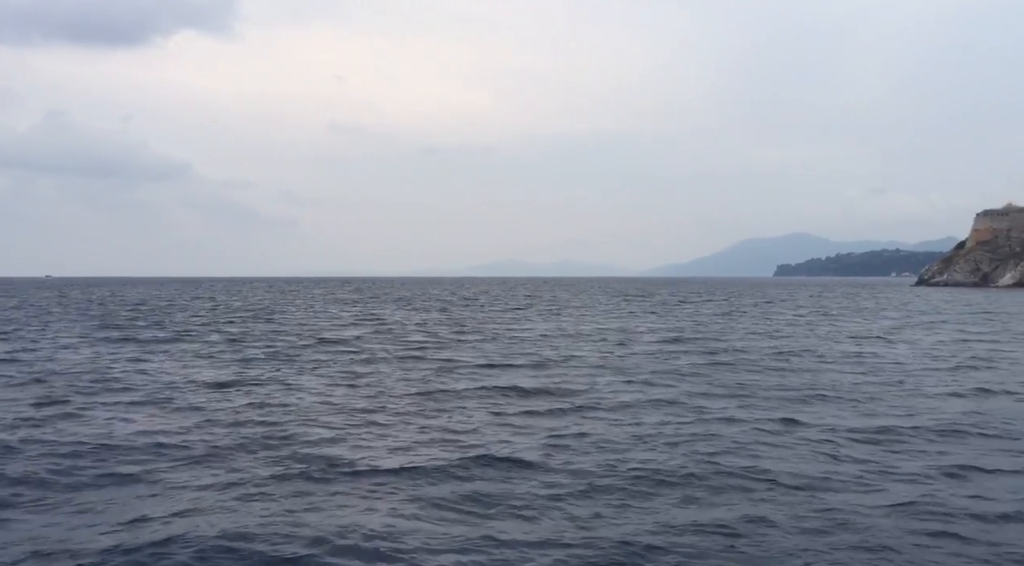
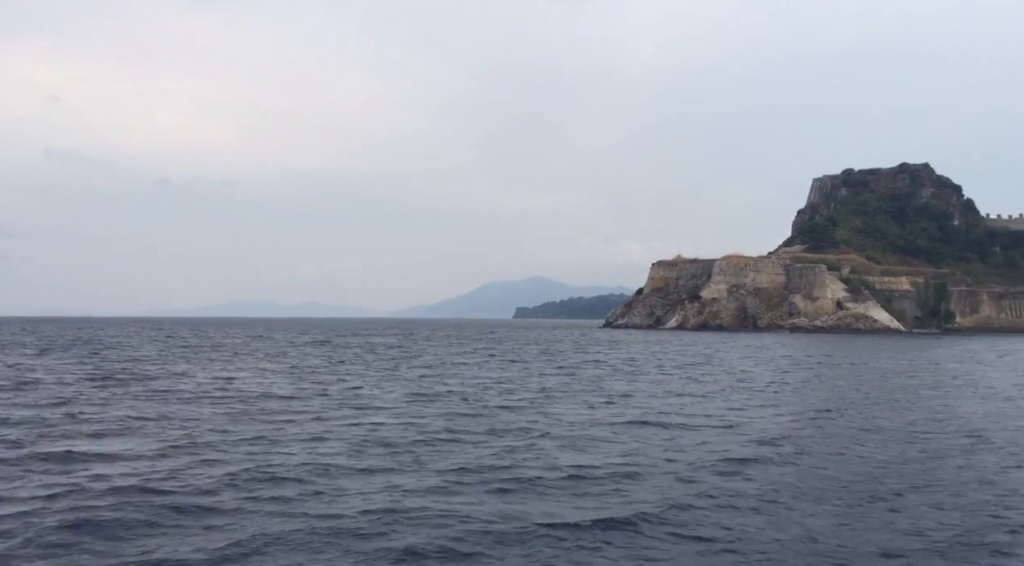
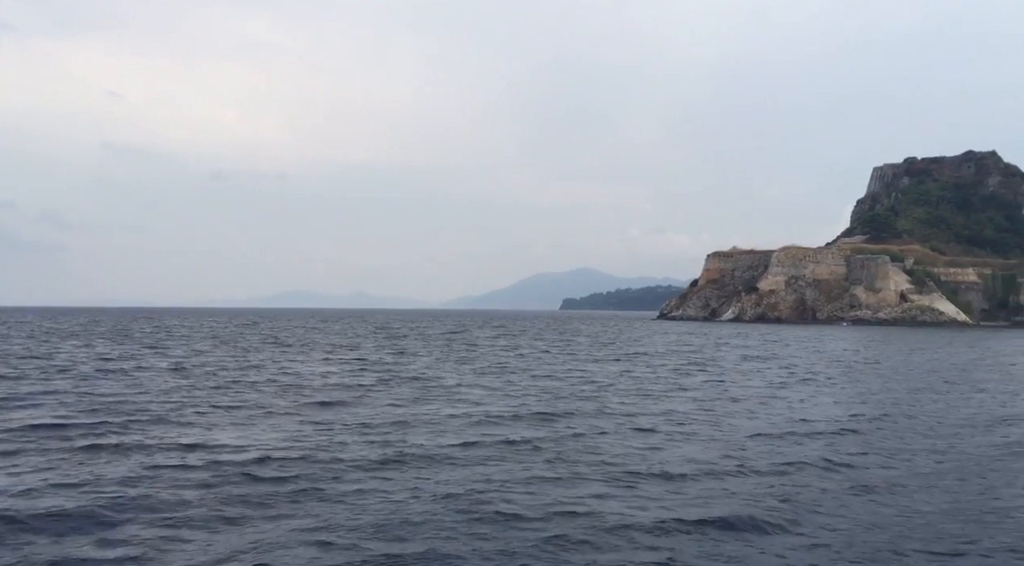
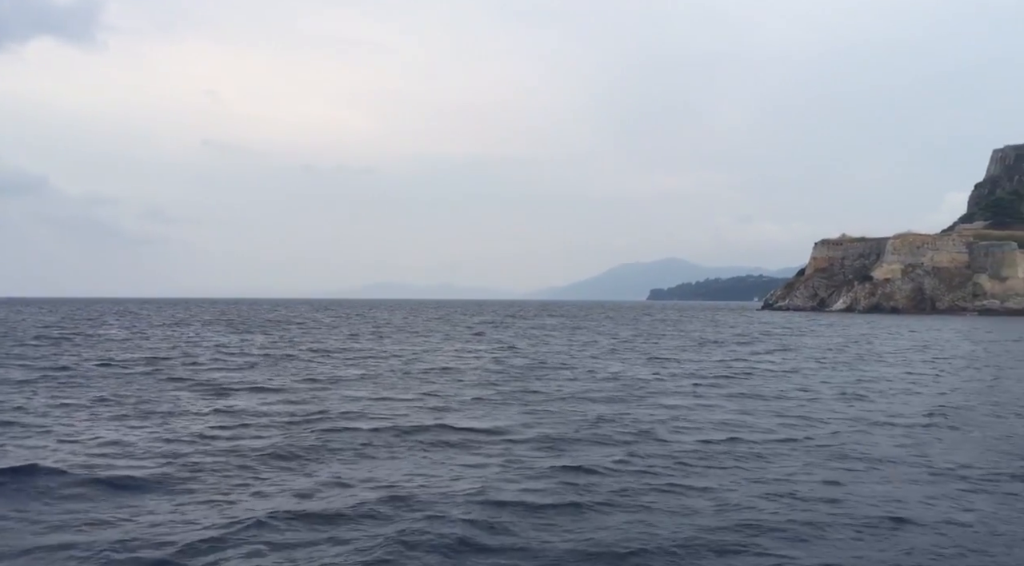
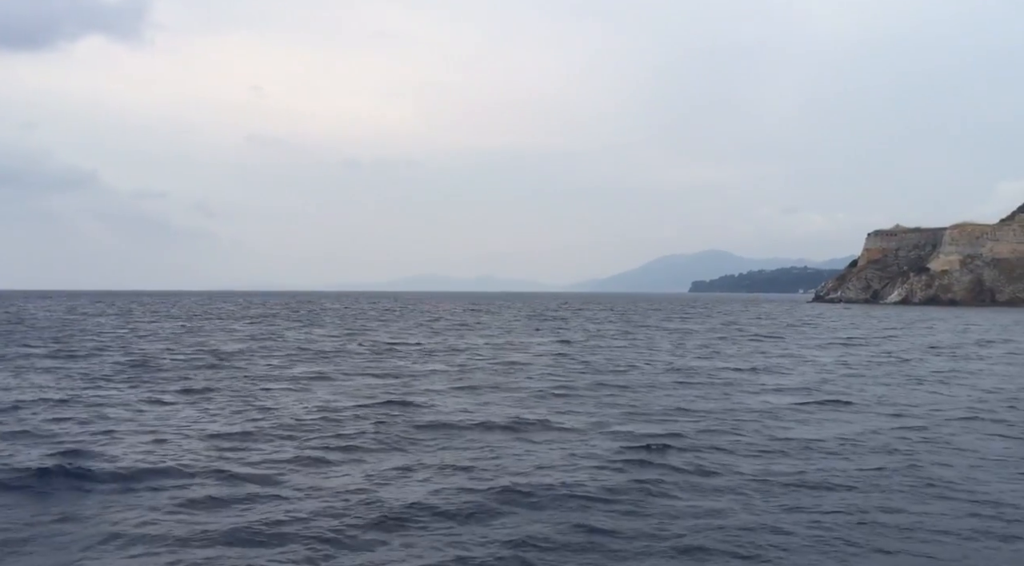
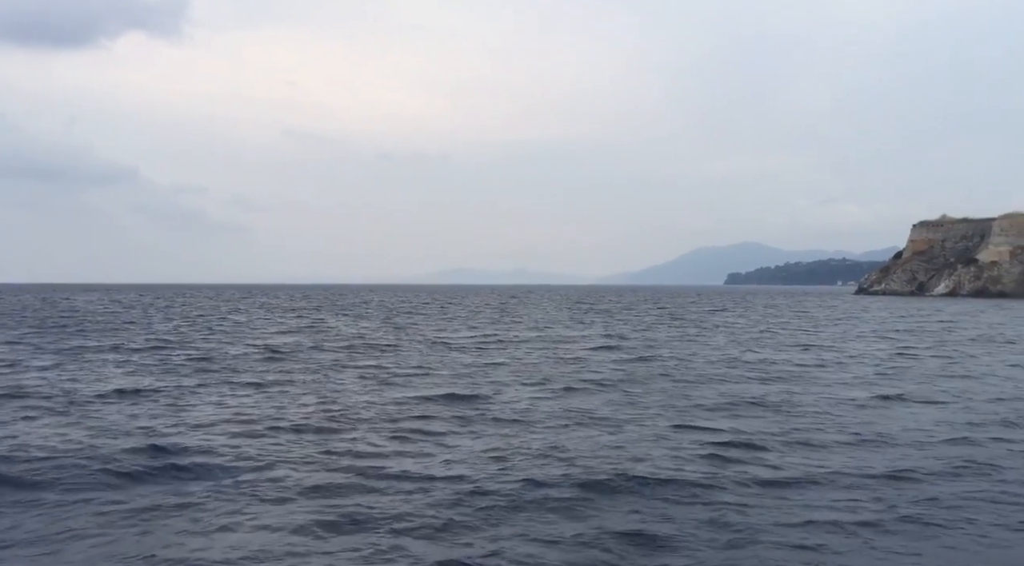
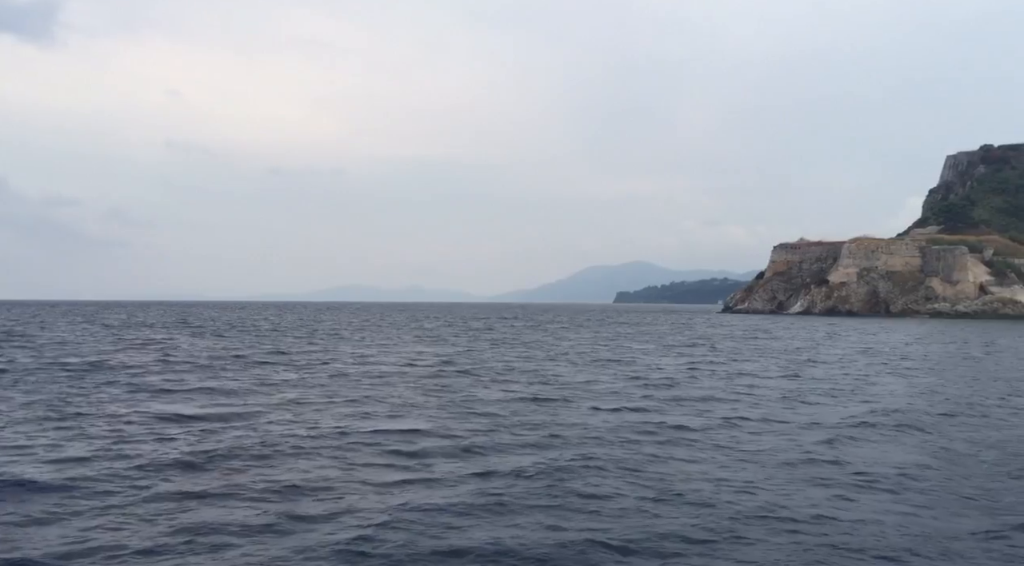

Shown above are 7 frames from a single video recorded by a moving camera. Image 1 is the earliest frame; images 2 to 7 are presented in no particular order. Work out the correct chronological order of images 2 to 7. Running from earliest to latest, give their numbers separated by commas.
6, 5, 4, 7, 3, 2
